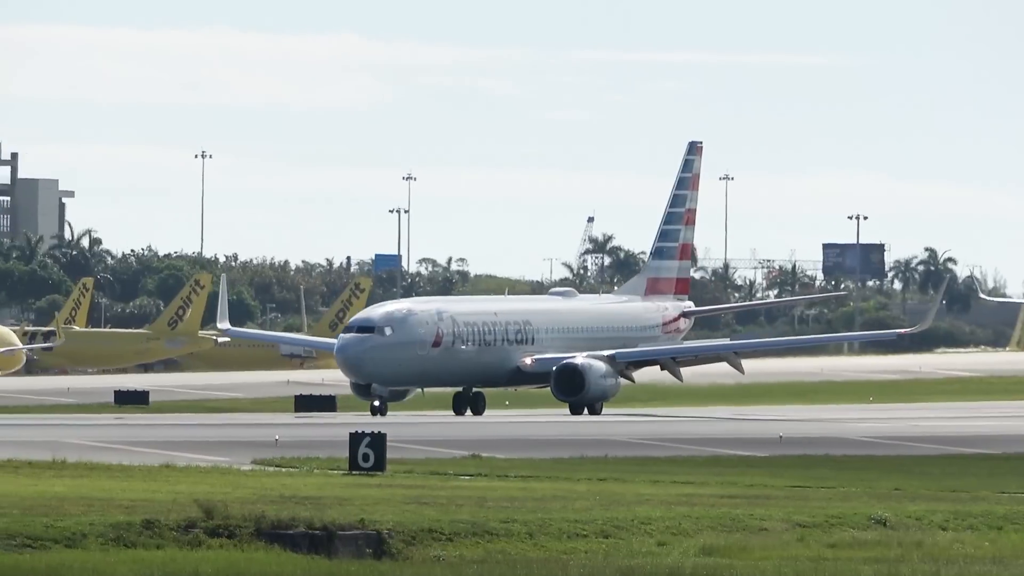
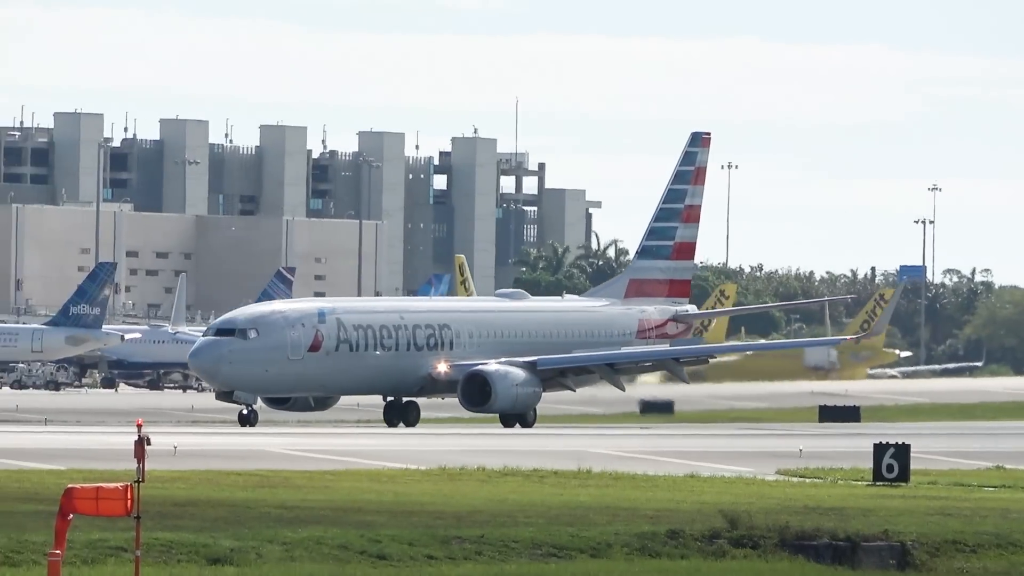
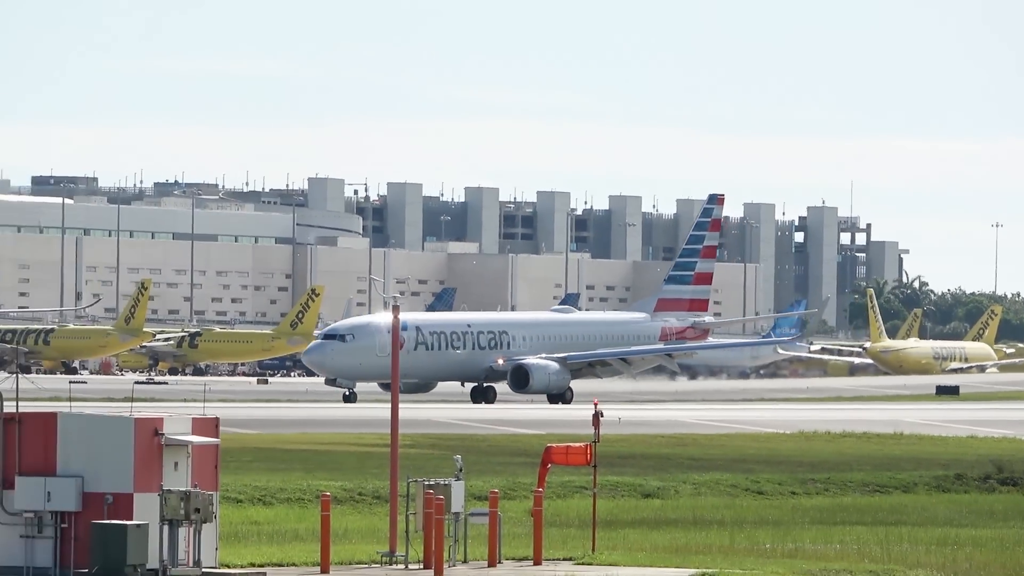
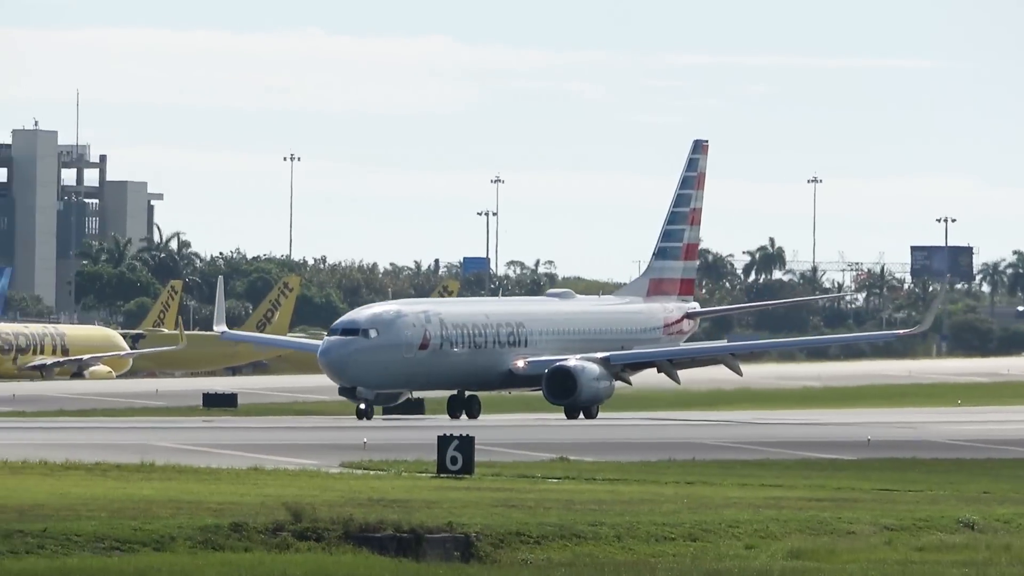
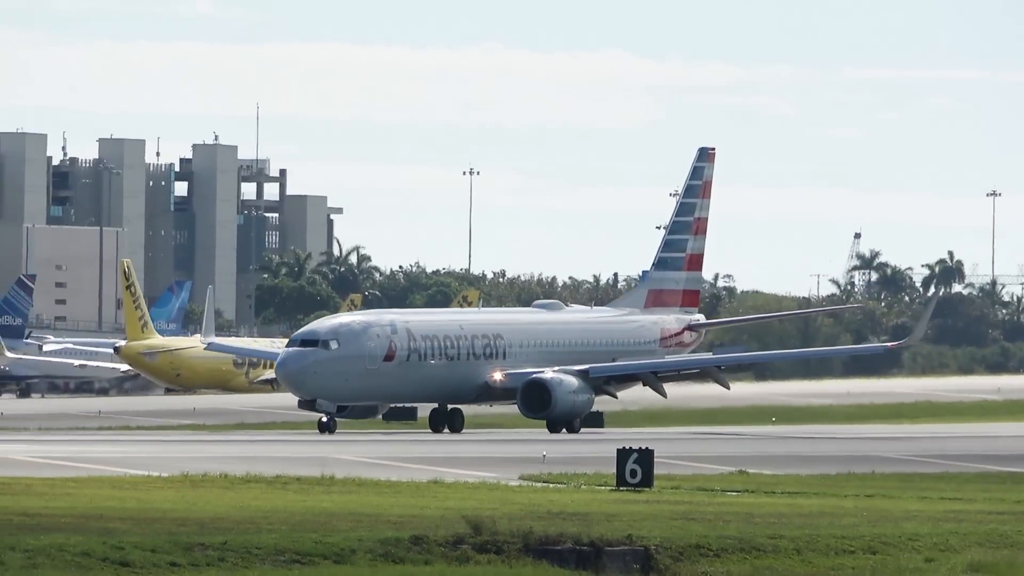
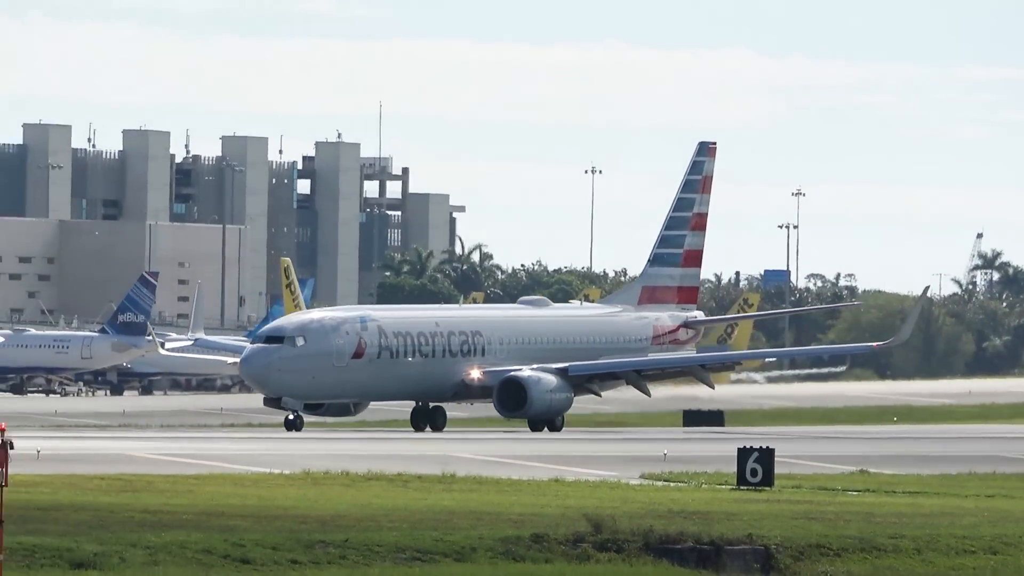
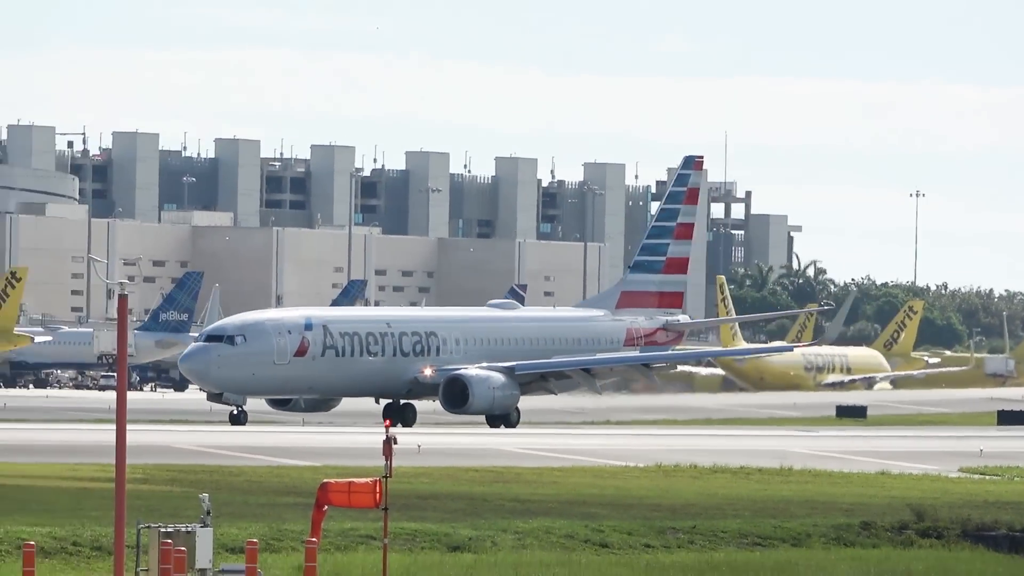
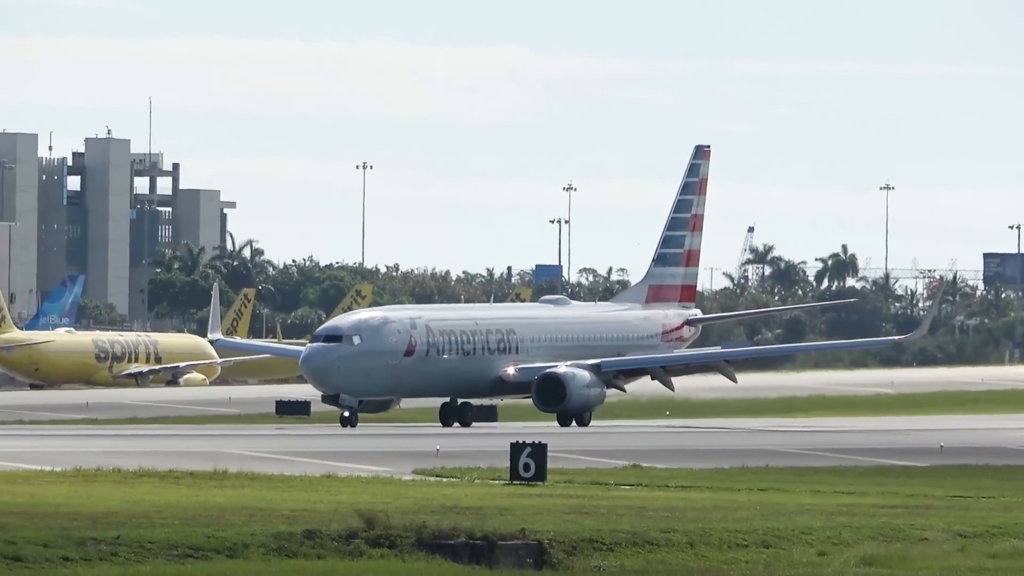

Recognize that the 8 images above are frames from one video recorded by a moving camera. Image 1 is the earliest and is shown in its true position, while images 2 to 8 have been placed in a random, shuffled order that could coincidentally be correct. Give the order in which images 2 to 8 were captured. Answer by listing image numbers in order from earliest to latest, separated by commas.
4, 8, 5, 6, 2, 7, 3
